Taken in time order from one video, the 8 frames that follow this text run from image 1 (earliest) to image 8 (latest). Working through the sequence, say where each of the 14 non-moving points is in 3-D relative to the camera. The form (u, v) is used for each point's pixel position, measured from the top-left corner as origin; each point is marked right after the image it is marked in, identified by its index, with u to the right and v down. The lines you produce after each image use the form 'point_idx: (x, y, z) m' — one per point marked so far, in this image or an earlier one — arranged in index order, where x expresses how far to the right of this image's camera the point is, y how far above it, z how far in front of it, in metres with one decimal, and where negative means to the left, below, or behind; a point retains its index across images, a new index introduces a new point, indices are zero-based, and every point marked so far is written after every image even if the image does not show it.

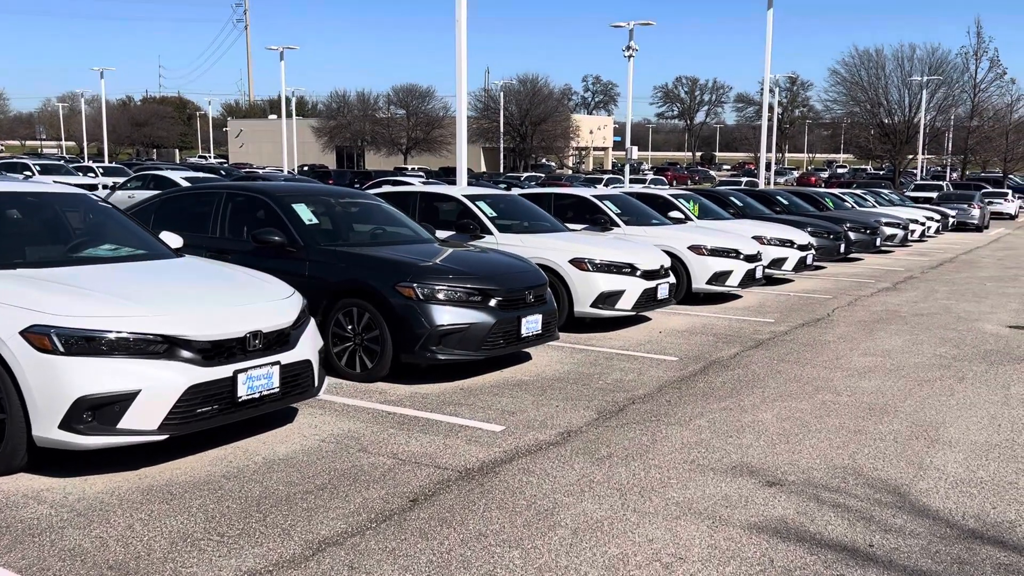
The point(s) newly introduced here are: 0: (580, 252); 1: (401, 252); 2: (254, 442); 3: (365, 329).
0: (+0.7, +0.4, +9.0) m
1: (-0.9, +0.3, +7.2) m
2: (-1.4, -0.9, +5.1) m
3: (-1.1, -0.3, +6.6) m
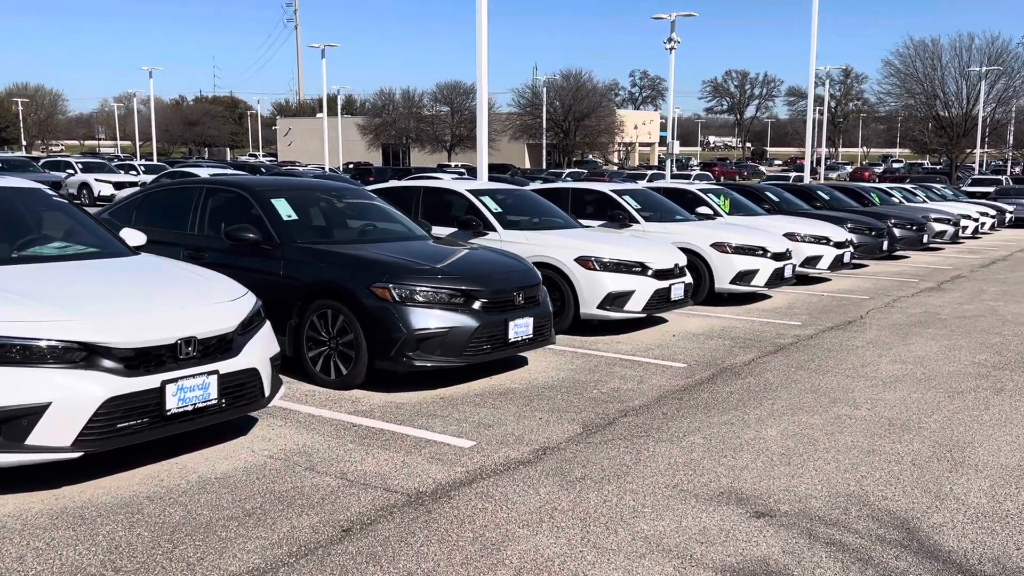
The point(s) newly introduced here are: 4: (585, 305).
0: (+0.7, +0.3, +8.5) m
1: (-0.9, +0.3, +6.8) m
2: (-1.6, -0.9, +4.6) m
3: (-1.2, -0.3, +6.2) m
4: (+0.7, -0.2, +8.4) m
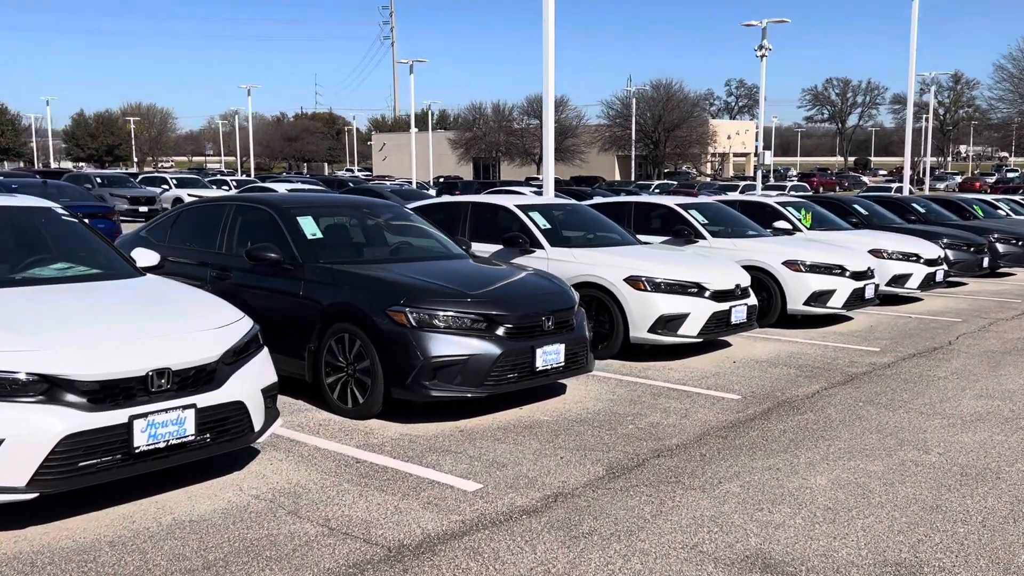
0: (+1.1, +0.2, +7.9) m
1: (-0.7, +0.1, +6.4) m
2: (-1.6, -1.0, +4.3) m
3: (-1.0, -0.4, +5.8) m
4: (+1.0, -0.3, +7.8) m
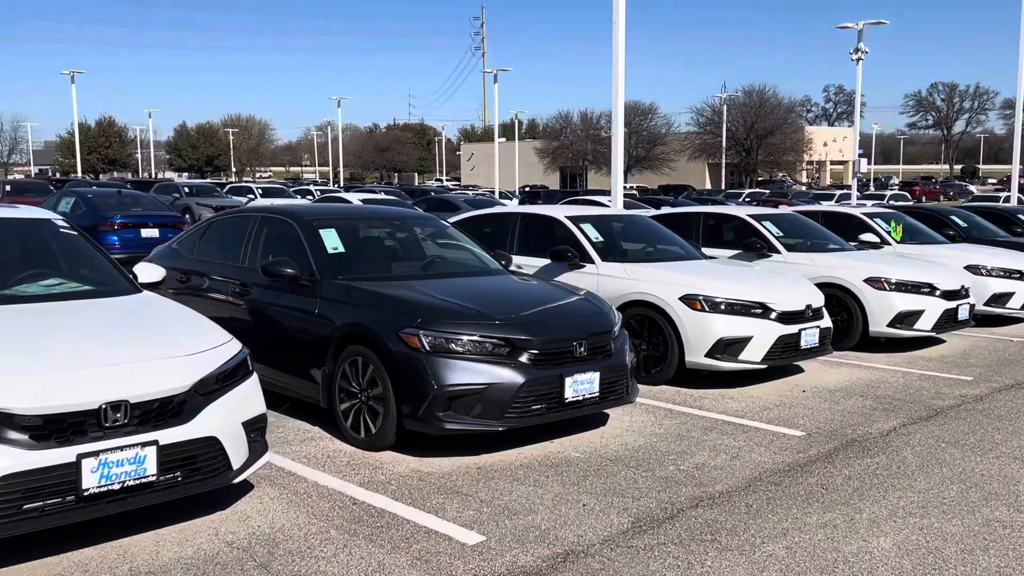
0: (+1.4, 0.0, +7.2) m
1: (-0.5, 0.0, +5.9) m
2: (-1.6, -1.1, +3.9) m
3: (-0.8, -0.6, +5.4) m
4: (+1.4, -0.5, +7.1) m
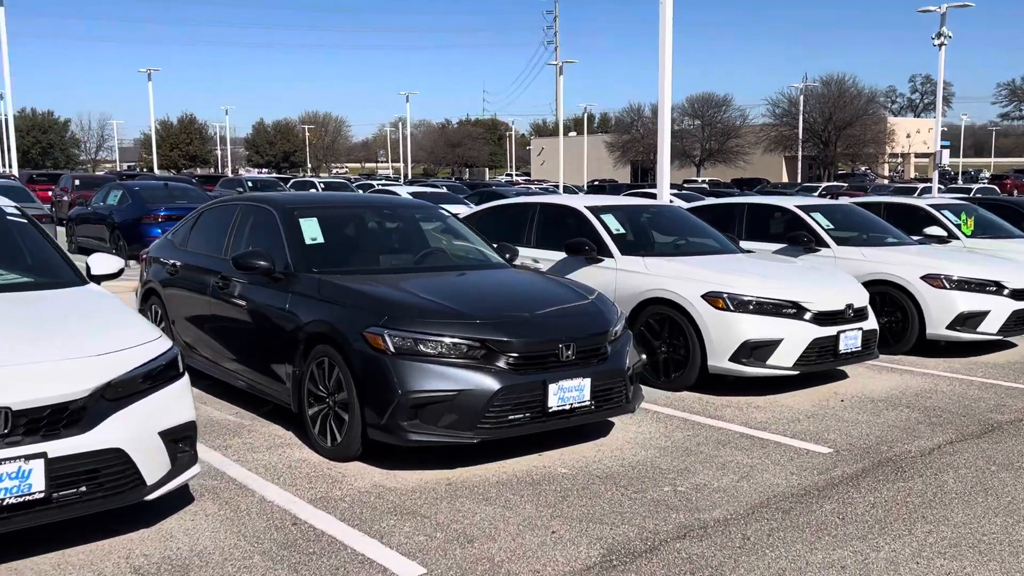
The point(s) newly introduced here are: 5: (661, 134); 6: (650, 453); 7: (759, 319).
0: (+1.5, 0.0, +6.6) m
1: (-0.6, 0.0, +5.4) m
2: (-1.8, -1.1, +3.5) m
3: (-0.9, -0.5, +4.9) m
4: (+1.4, -0.5, +6.5) m
5: (+2.2, +2.3, +13.4) m
6: (+0.8, -0.9, +5.2) m
7: (+1.7, -0.2, +6.4) m
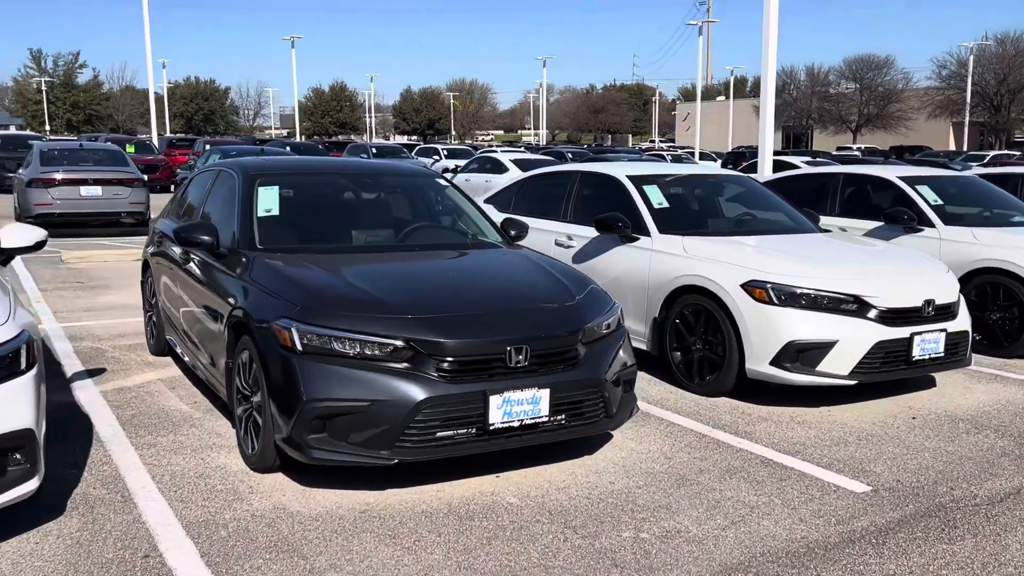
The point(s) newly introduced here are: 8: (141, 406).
0: (+1.5, +0.1, +5.4) m
1: (-0.7, +0.1, +4.6) m
2: (-2.3, -1.0, +3.0) m
3: (-1.2, -0.5, +4.2) m
4: (+1.4, -0.4, +5.4) m
5: (+3.3, +2.5, +12.0) m
6: (+0.6, -0.9, +4.2) m
7: (+1.7, -0.2, +5.2) m
8: (-2.1, -0.7, +5.2) m
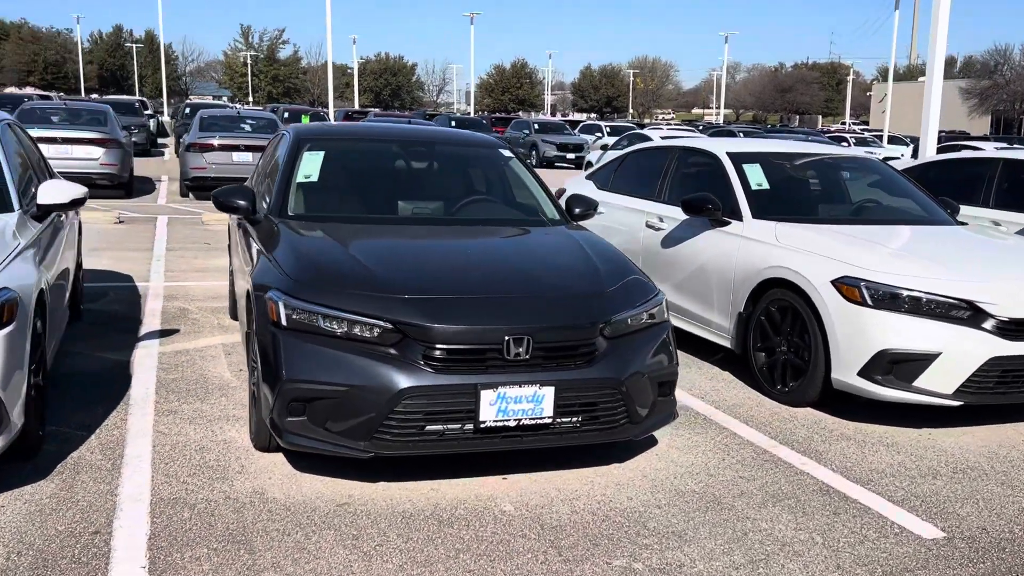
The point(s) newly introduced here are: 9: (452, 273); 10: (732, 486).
0: (+1.8, +0.1, +4.7) m
1: (-0.5, +0.2, +4.3) m
2: (-2.4, -0.8, +3.0) m
3: (-1.1, -0.3, +4.0) m
4: (+1.7, -0.4, +4.7) m
5: (+4.9, +2.6, +10.7) m
6: (+0.6, -0.8, +3.7) m
7: (+1.9, -0.2, +4.5) m
8: (-1.8, -0.5, +5.2) m
9: (-0.2, +0.1, +3.8) m
10: (+0.9, -0.8, +3.9) m
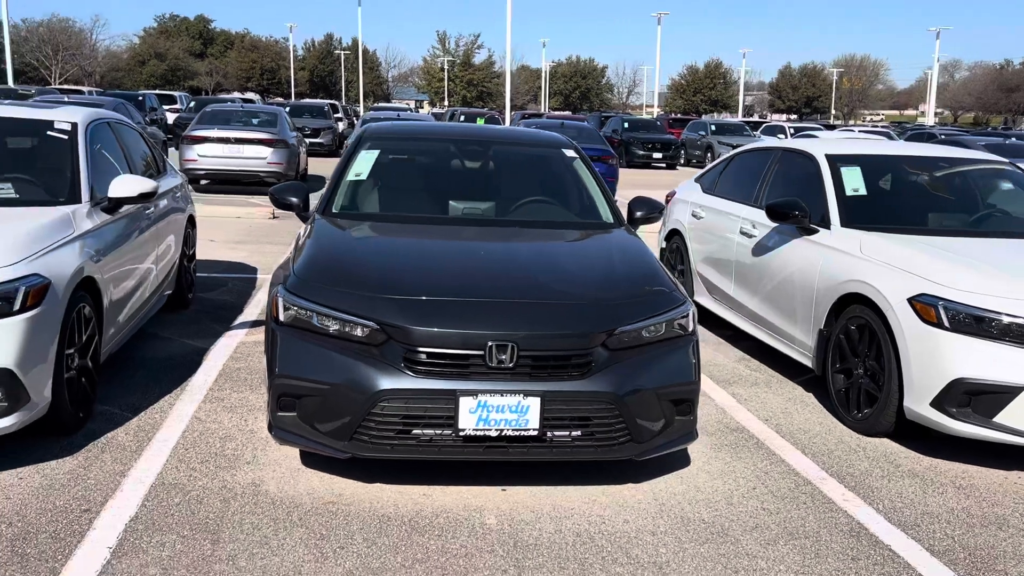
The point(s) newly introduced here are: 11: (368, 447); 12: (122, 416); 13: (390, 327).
0: (+2.0, 0.0, +4.2) m
1: (-0.4, +0.2, +4.2) m
2: (-2.5, -0.7, +3.4) m
3: (-1.0, -0.3, +4.1) m
4: (+1.8, -0.5, +4.2) m
5: (+6.3, +2.3, +9.4) m
6: (+0.5, -0.9, +3.4) m
7: (+2.0, -0.2, +3.9) m
8: (-1.5, -0.4, +5.4) m
9: (-0.2, +0.1, +3.7) m
10: (+0.9, -0.9, +3.5) m
11: (-0.5, -0.6, +3.4) m
12: (-1.8, -0.6, +4.3) m
13: (-0.4, -0.1, +3.4) m
